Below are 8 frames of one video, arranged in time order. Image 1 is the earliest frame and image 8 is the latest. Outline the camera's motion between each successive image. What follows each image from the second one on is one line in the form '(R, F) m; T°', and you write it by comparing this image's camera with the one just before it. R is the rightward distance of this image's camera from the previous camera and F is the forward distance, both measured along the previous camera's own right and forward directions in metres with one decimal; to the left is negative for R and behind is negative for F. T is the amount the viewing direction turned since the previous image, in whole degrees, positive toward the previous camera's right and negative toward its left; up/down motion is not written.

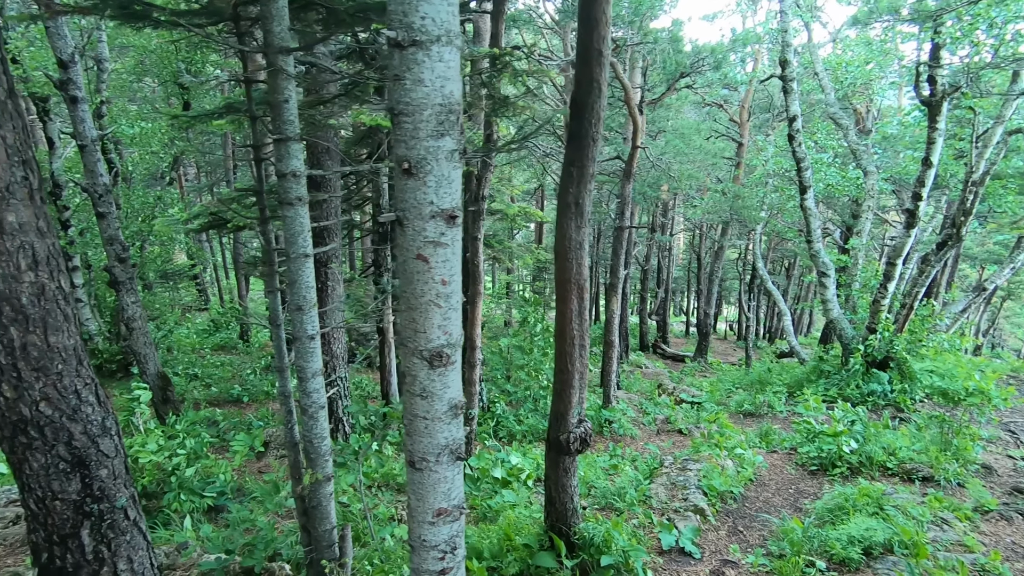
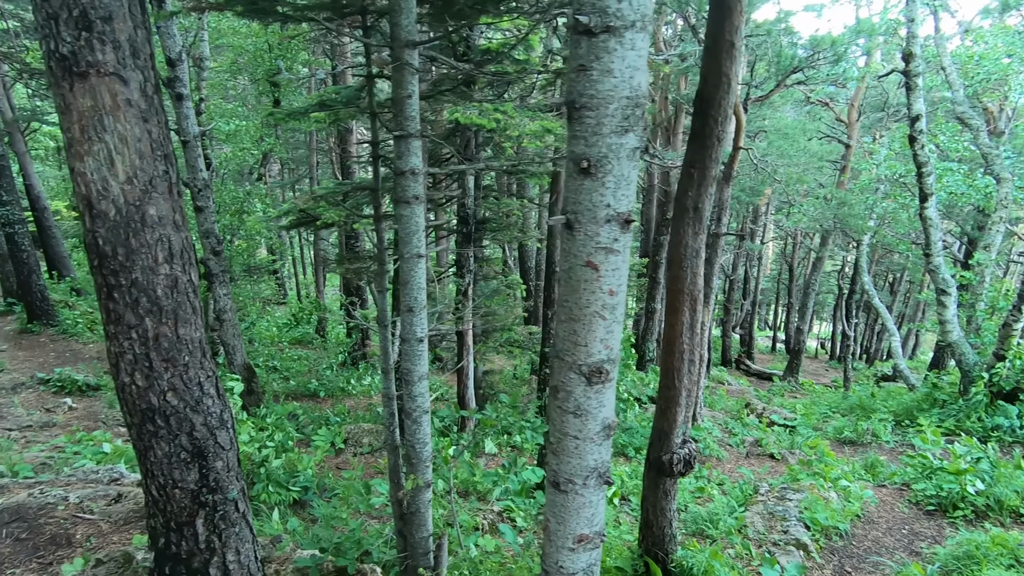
(-0.8, +0.2) m; -5°
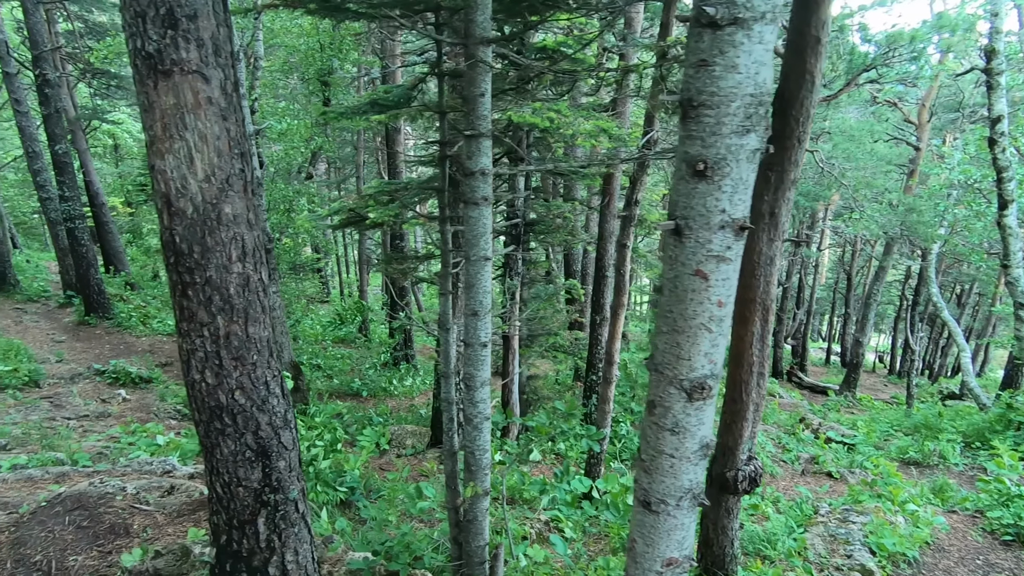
(-0.4, +0.1) m; -3°
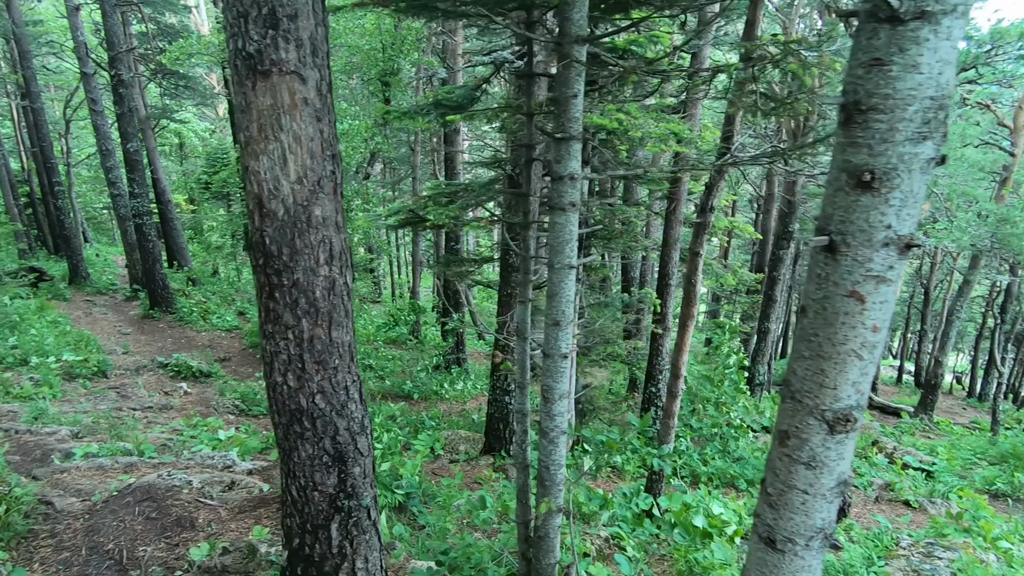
(-0.5, +0.1) m; -3°
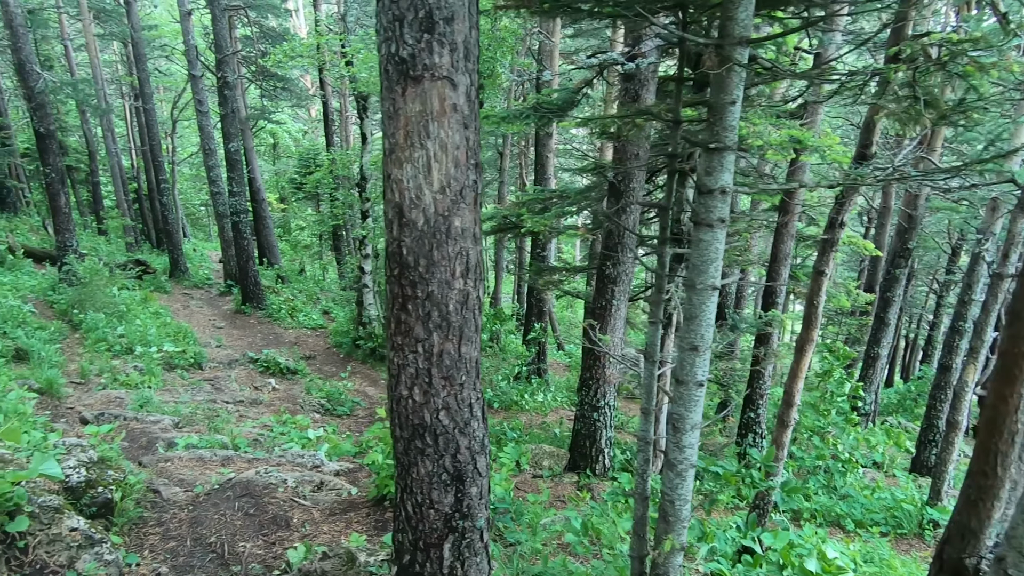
(-0.8, +0.2) m; -5°
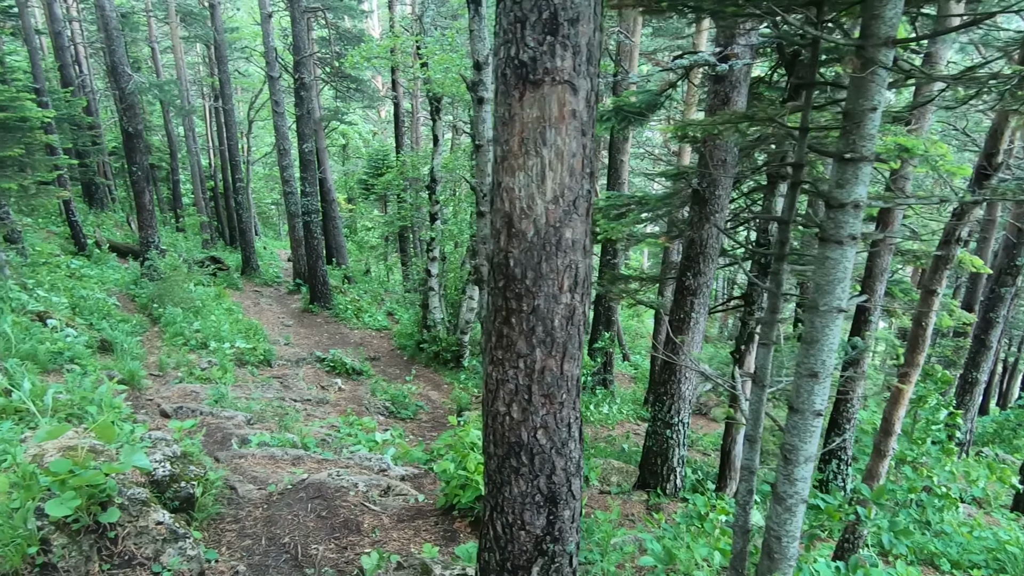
(-0.6, +0.2) m; -4°
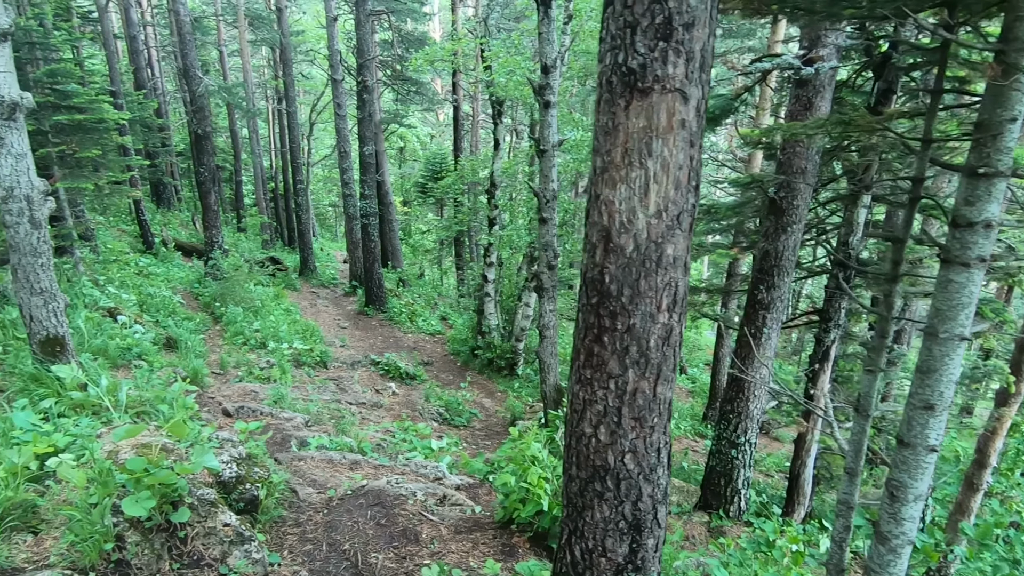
(-0.5, +0.1) m; -3°
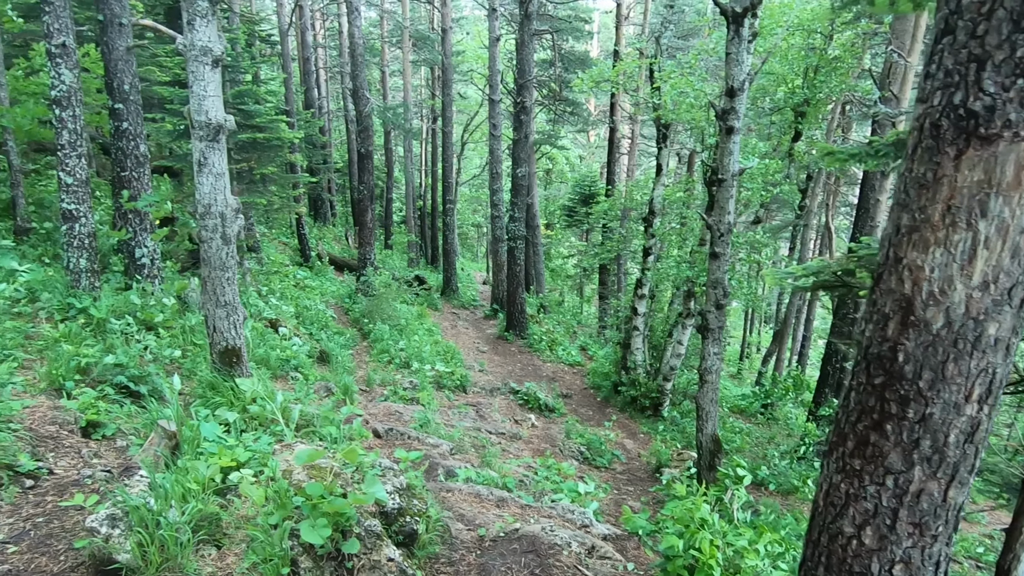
(-1.4, +0.3) m; -8°
